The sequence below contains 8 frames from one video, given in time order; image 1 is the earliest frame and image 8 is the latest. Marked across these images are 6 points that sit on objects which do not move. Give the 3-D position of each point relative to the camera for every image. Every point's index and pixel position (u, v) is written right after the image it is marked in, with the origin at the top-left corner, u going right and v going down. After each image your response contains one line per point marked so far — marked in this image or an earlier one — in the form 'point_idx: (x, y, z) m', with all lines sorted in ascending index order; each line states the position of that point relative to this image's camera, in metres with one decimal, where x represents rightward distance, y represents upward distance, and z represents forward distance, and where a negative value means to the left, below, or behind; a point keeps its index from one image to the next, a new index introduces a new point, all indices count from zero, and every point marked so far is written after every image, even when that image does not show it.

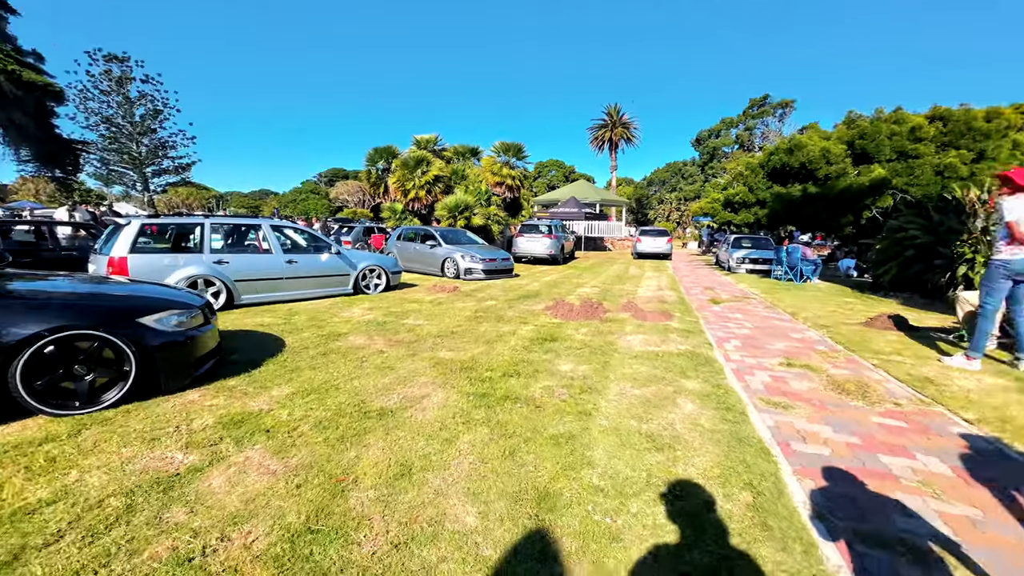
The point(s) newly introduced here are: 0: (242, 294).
0: (-4.4, -0.1, +7.1) m
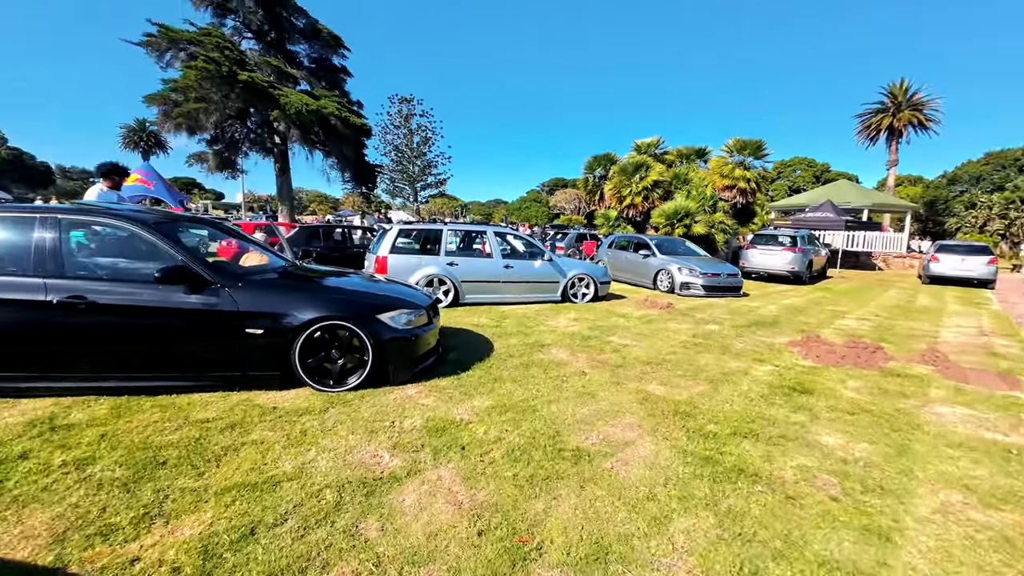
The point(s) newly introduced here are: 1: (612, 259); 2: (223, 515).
0: (-0.8, -0.1, +7.8) m
1: (+3.0, +0.9, +13.0) m
2: (-1.4, -1.1, +2.1) m
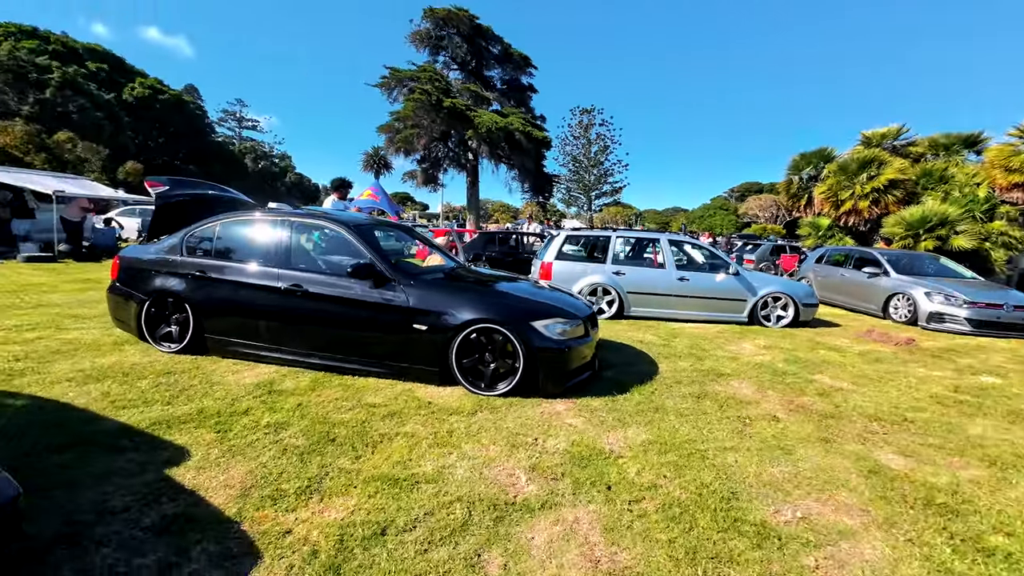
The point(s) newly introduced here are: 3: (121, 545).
0: (+2.0, -0.3, +7.2) m
1: (+7.6, +0.3, +10.5) m
2: (-0.7, -1.1, +2.1) m
3: (-1.6, -1.1, +1.8) m
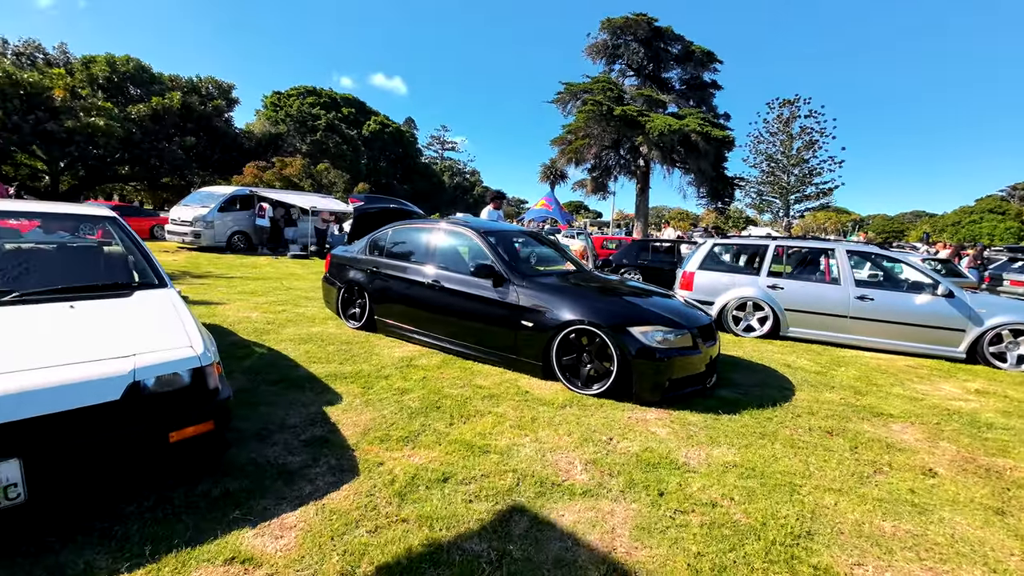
0: (+4.1, -0.6, +6.3) m
1: (+10.5, -0.3, +7.2) m
2: (-0.4, -1.0, +2.6) m
3: (-1.4, -1.0, +2.6) m
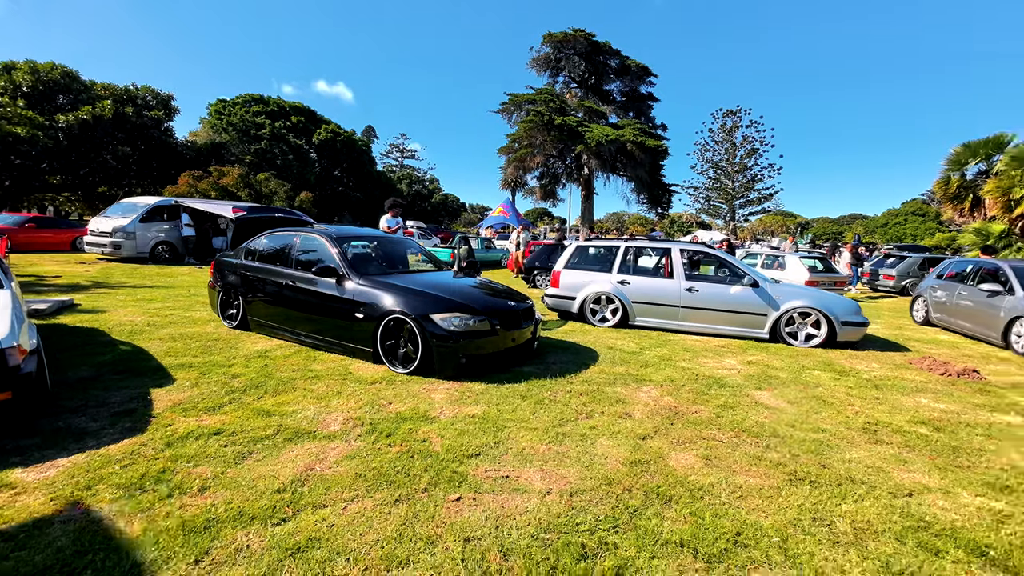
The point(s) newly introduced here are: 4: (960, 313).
0: (+2.1, -0.5, +7.2) m
1: (+8.5, -0.1, +8.6) m
2: (-2.1, -1.0, +3.2) m
3: (-3.1, -0.9, +3.1) m
4: (+8.6, -0.5, +8.2) m
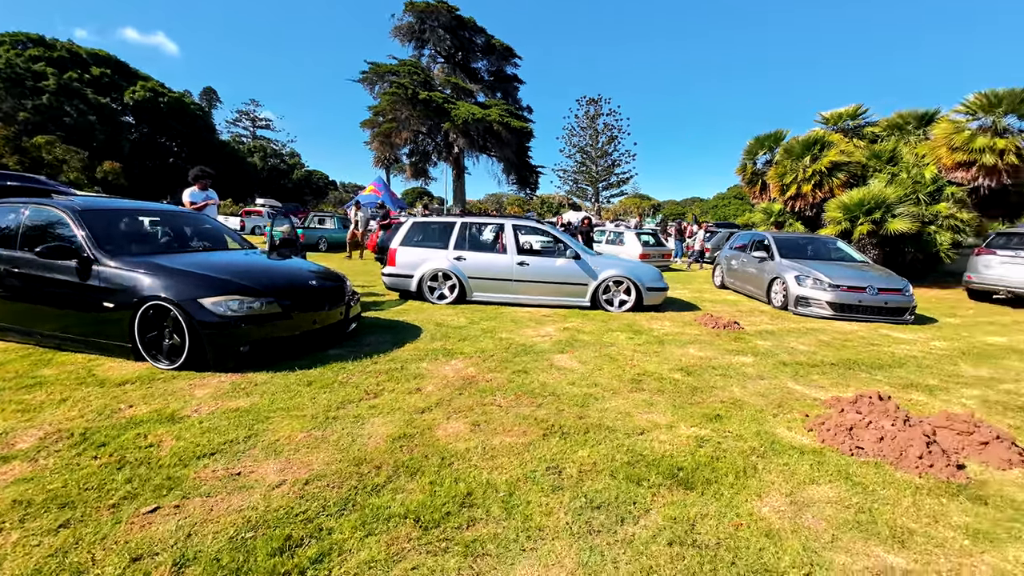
0: (-0.6, -0.1, +7.3) m
1: (+5.1, +0.6, +10.3) m
2: (-3.6, -0.9, +2.3) m
3: (-4.5, -0.9, +2.0) m
4: (+5.3, +0.3, +9.9) m
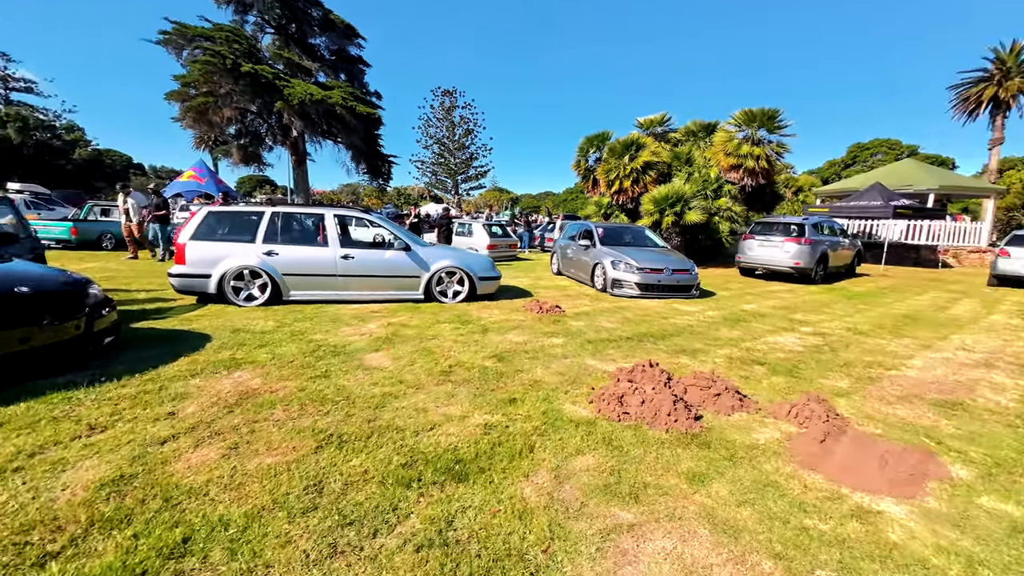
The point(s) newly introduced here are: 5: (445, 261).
0: (-3.3, 0.0, +6.5) m
1: (+1.2, +1.0, +11.1) m
2: (-4.6, -1.1, +0.9) m
3: (-5.4, -1.1, +0.3) m
4: (+1.6, +0.6, +10.8) m
5: (-1.1, +0.5, +7.0) m
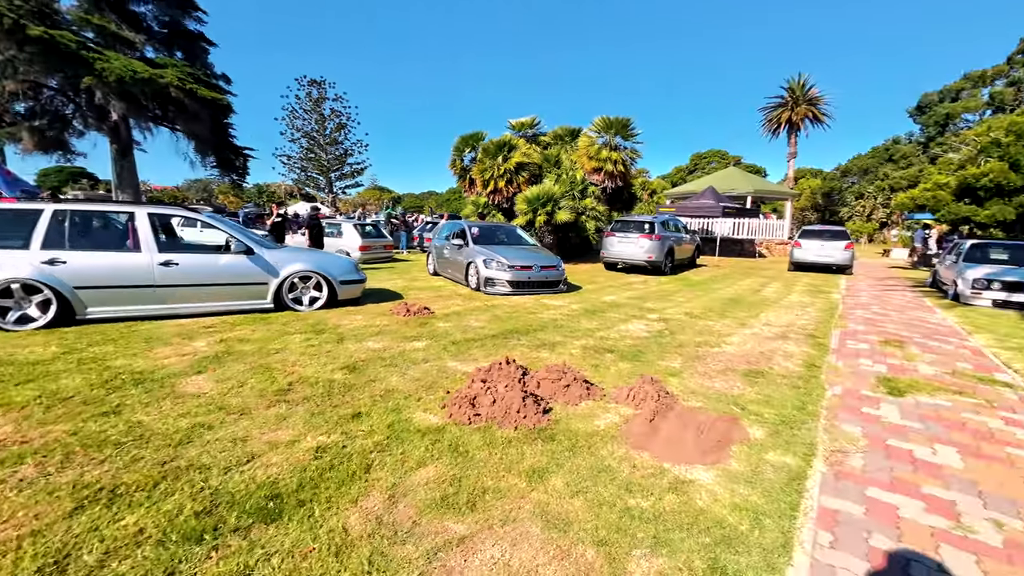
0: (-5.1, -0.2, +5.2) m
1: (-2.0, +1.0, +10.8) m
2: (-4.9, -1.3, -0.5) m
3: (-5.5, -1.4, -1.2) m
4: (-1.6, +0.6, +10.7) m
5: (-3.1, +0.4, +6.3) m
